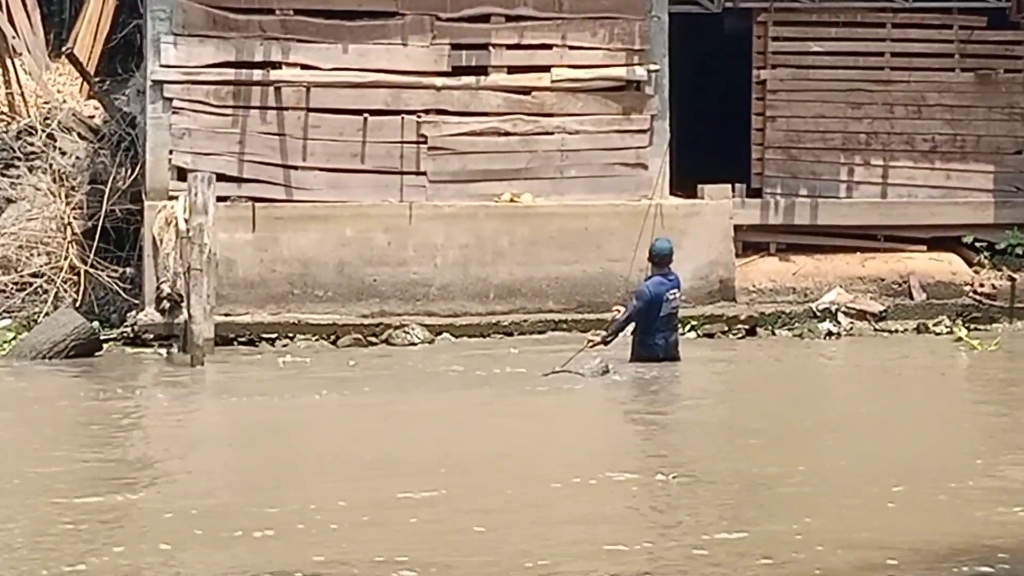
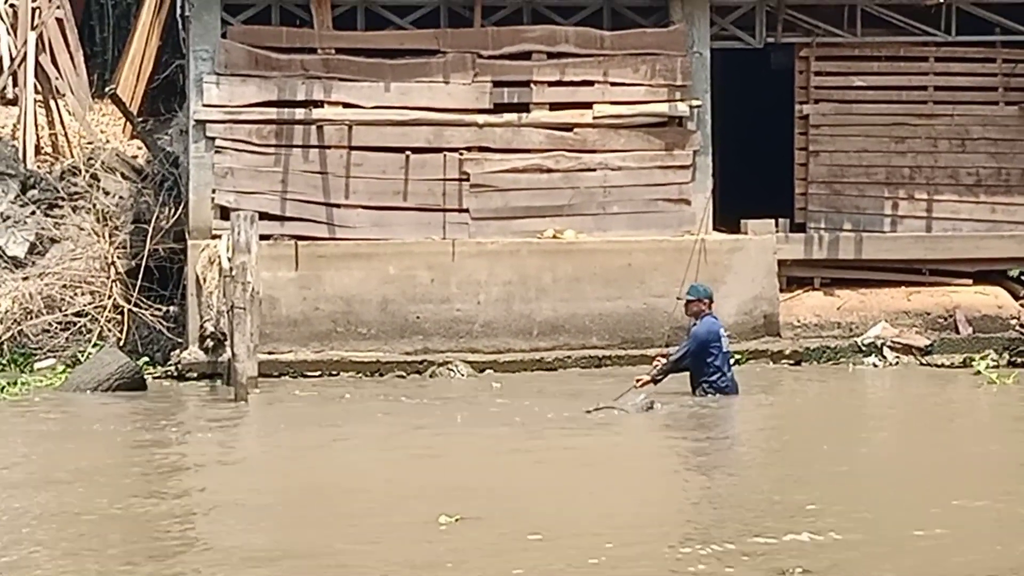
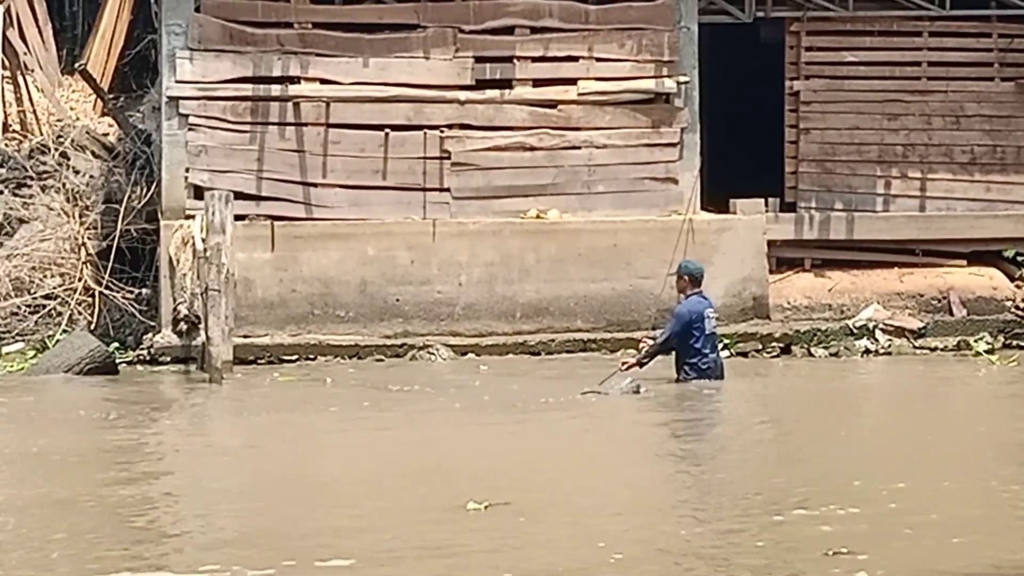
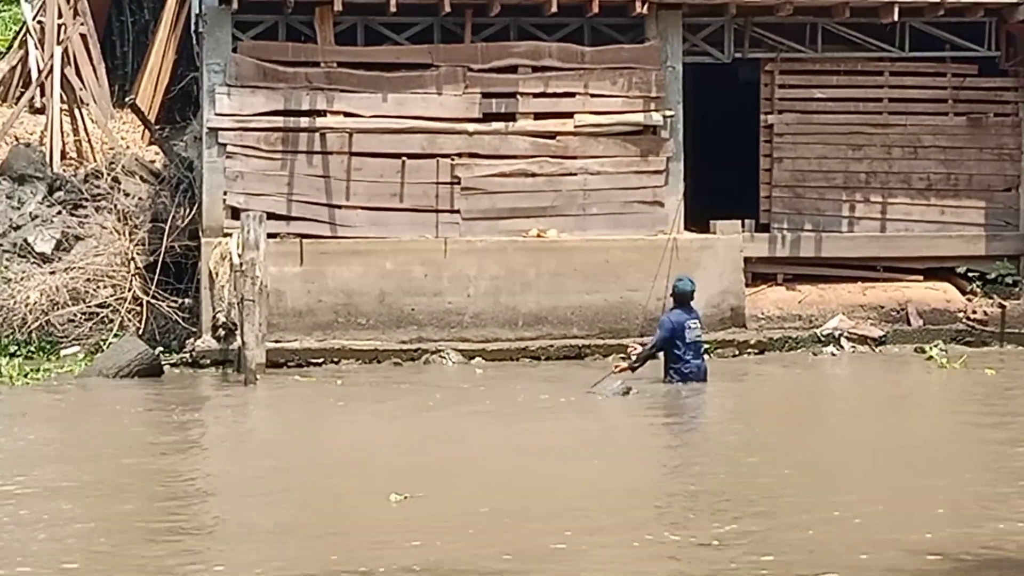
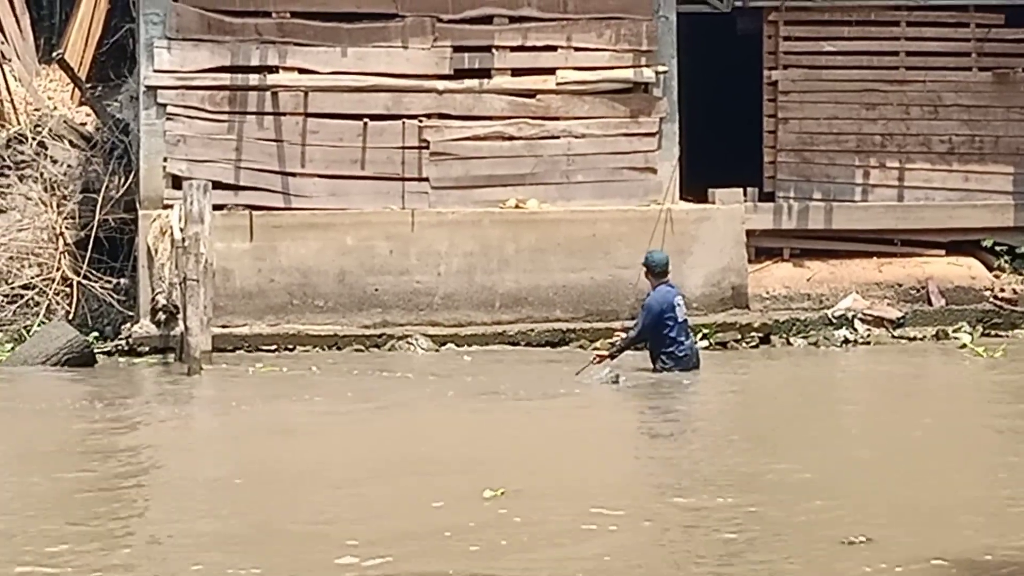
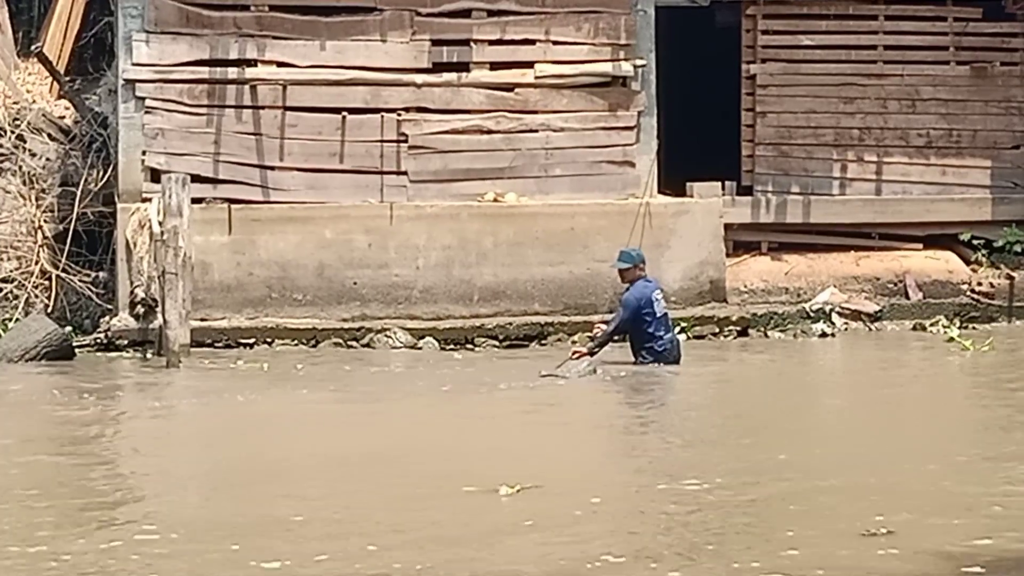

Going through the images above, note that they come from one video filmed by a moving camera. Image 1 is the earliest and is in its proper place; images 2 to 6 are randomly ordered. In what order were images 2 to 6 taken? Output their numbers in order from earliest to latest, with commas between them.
6, 5, 3, 2, 4
